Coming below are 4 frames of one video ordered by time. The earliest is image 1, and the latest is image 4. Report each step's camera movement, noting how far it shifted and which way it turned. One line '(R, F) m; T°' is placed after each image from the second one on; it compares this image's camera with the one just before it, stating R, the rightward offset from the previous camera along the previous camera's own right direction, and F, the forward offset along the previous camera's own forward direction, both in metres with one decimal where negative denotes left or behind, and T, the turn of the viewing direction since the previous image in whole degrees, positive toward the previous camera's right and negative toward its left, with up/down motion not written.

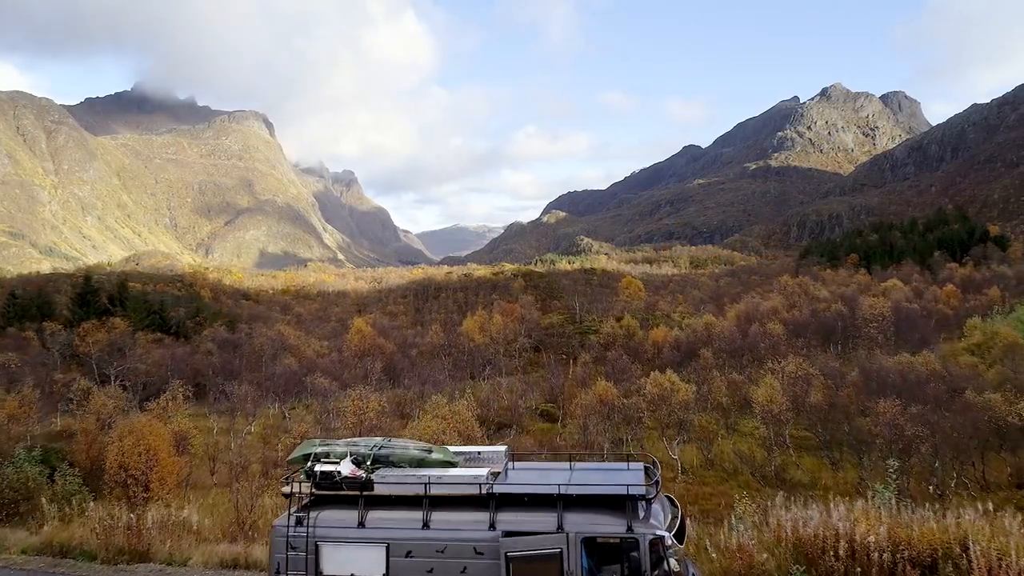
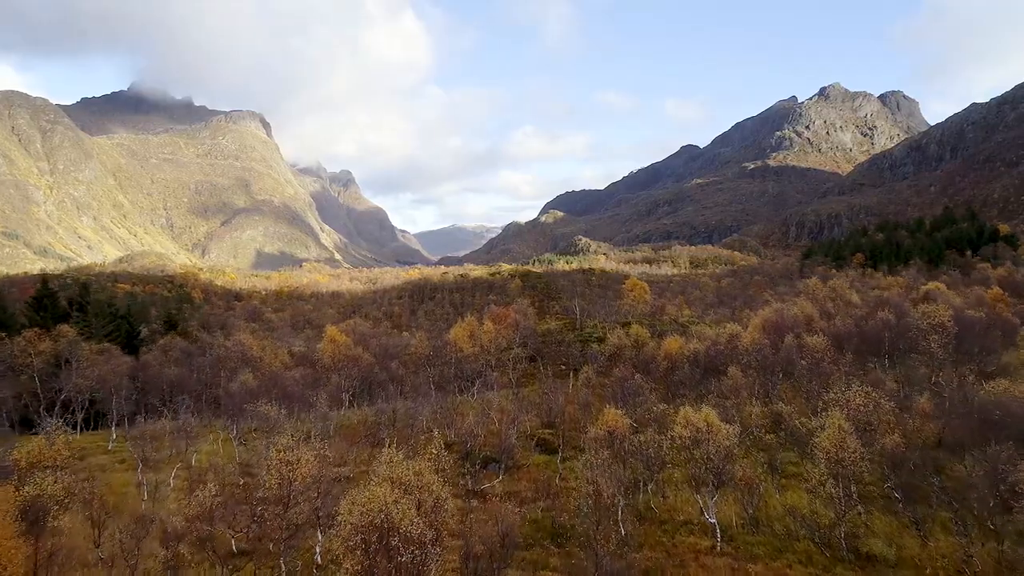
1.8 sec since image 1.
(+0.5, +9.4) m; 0°
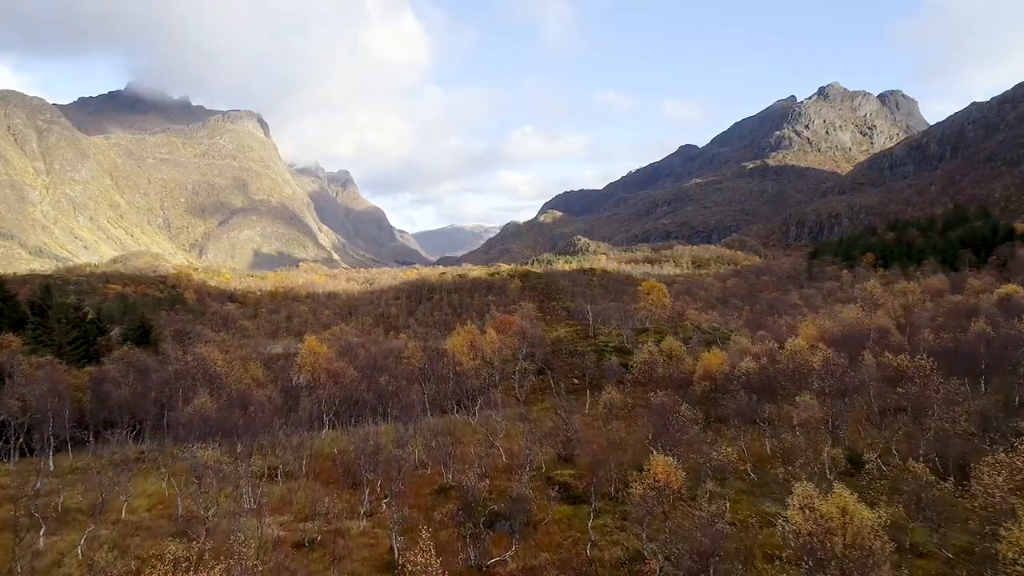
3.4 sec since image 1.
(-0.7, +10.1) m; 0°
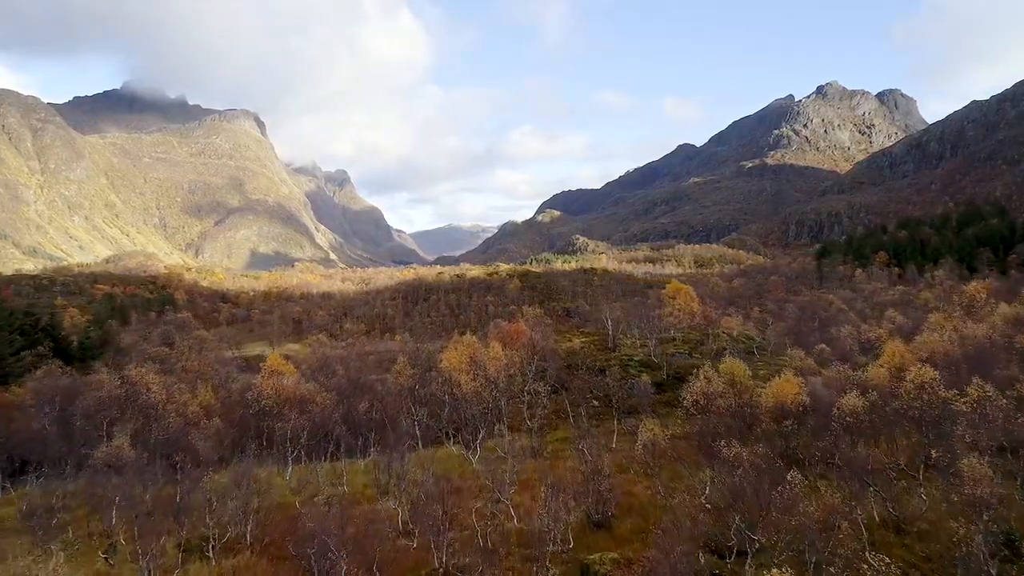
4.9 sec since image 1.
(-0.8, +12.3) m; 0°
